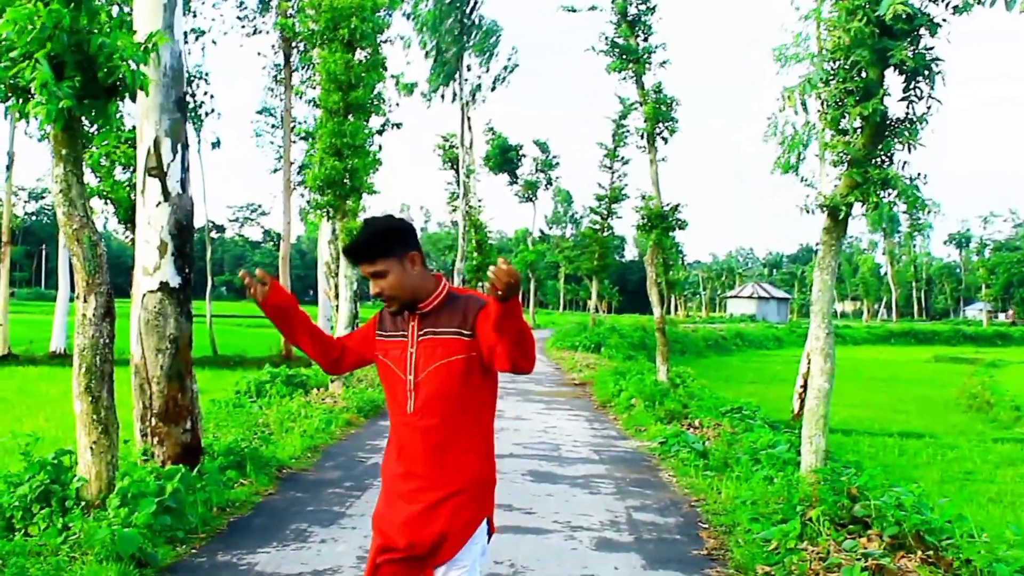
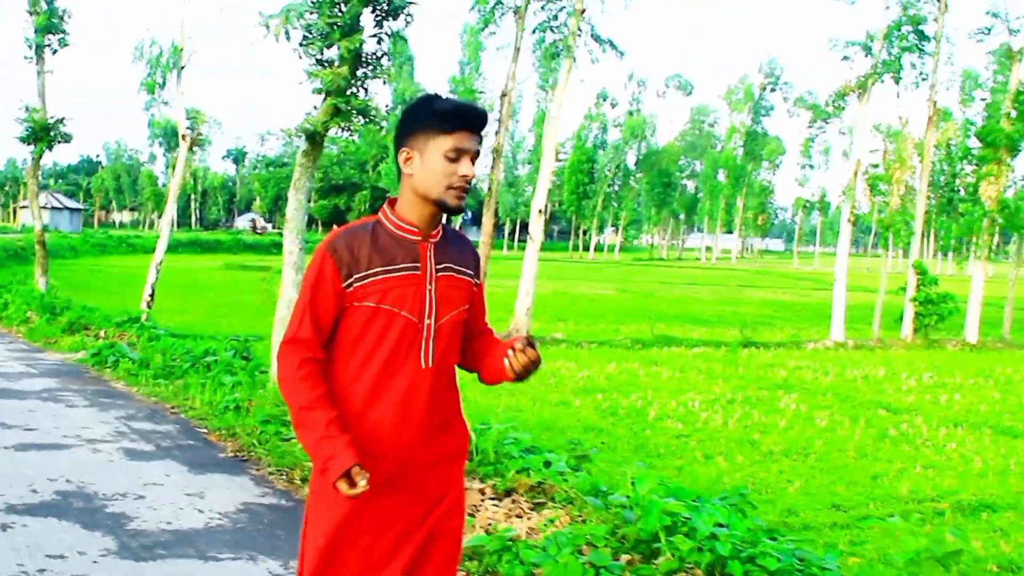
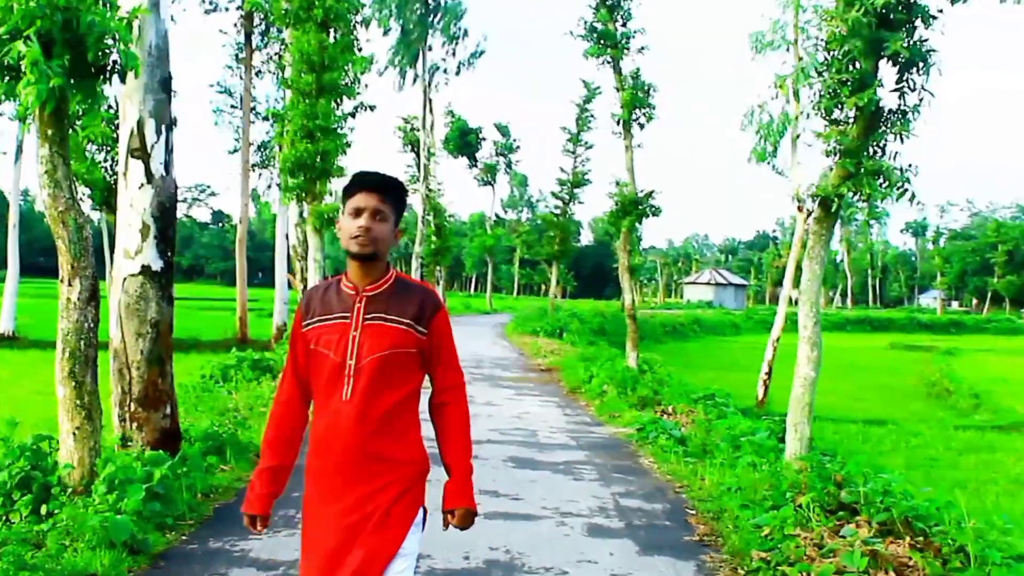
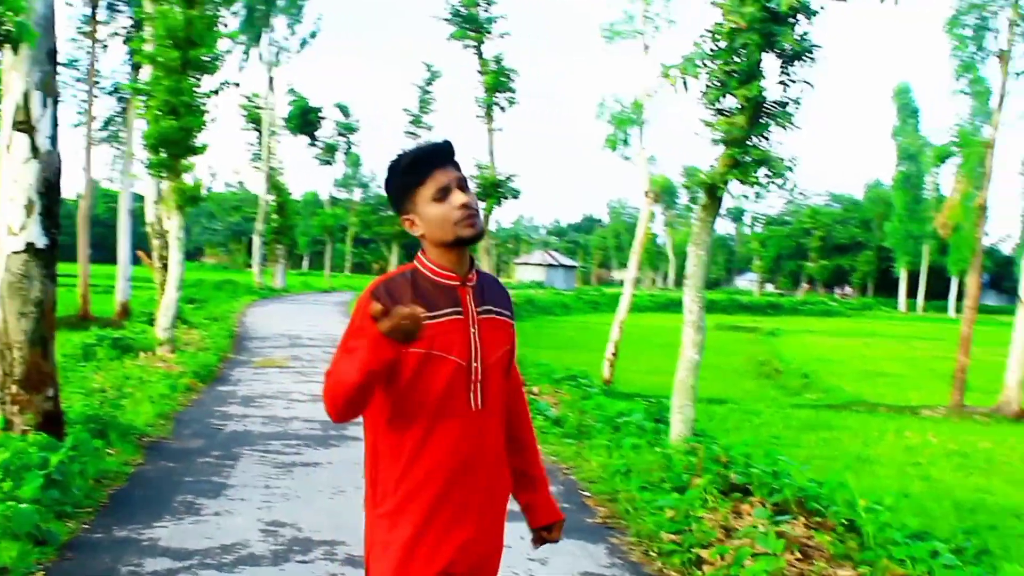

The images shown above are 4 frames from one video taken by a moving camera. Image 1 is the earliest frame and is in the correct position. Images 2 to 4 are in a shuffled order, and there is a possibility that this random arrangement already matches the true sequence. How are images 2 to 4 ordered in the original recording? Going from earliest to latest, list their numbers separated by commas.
3, 4, 2
